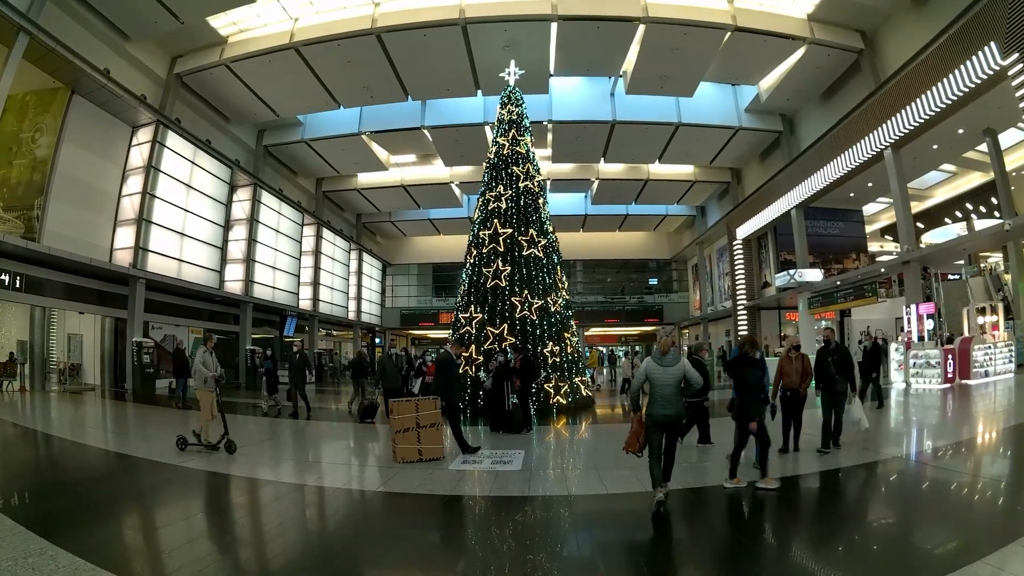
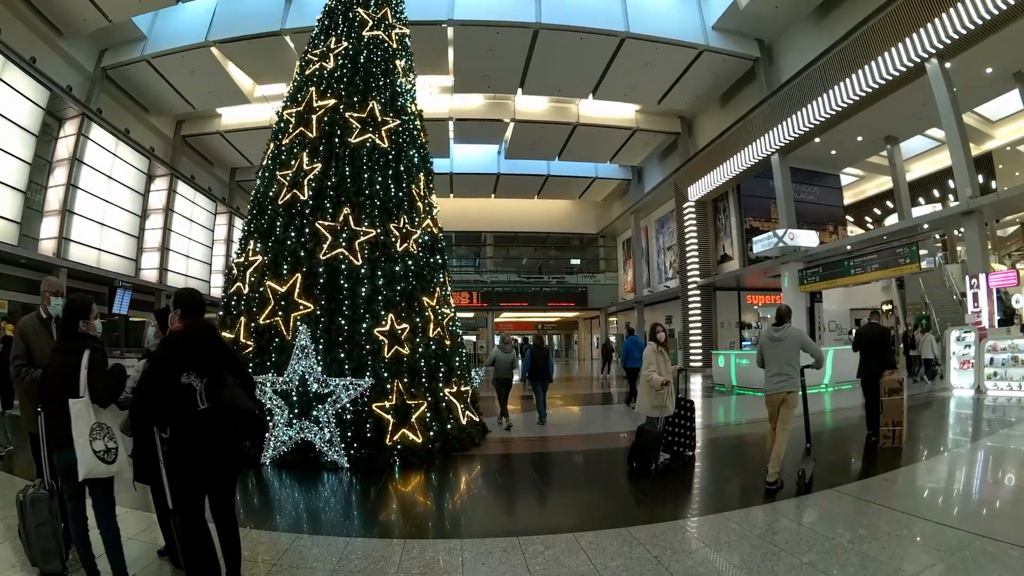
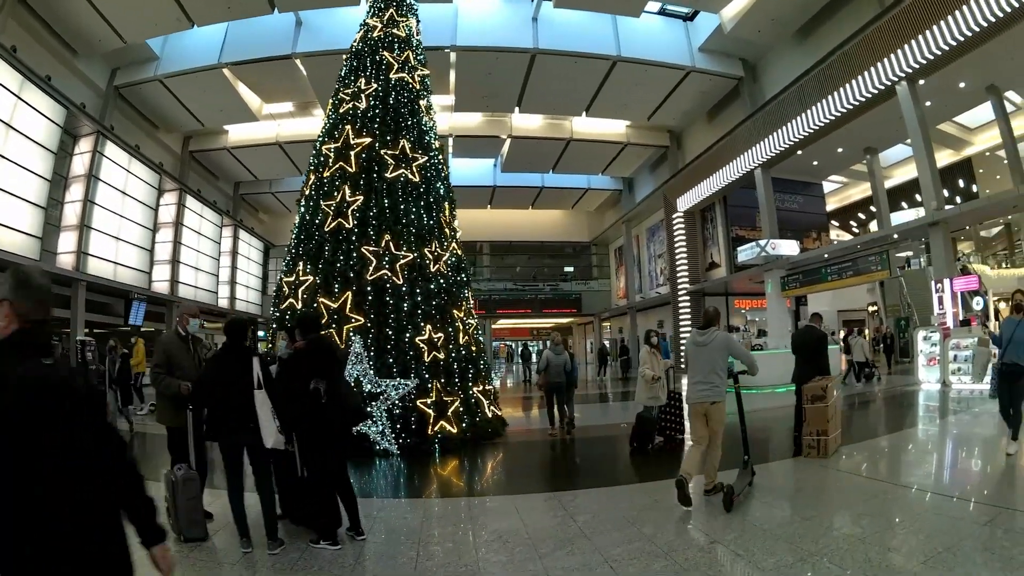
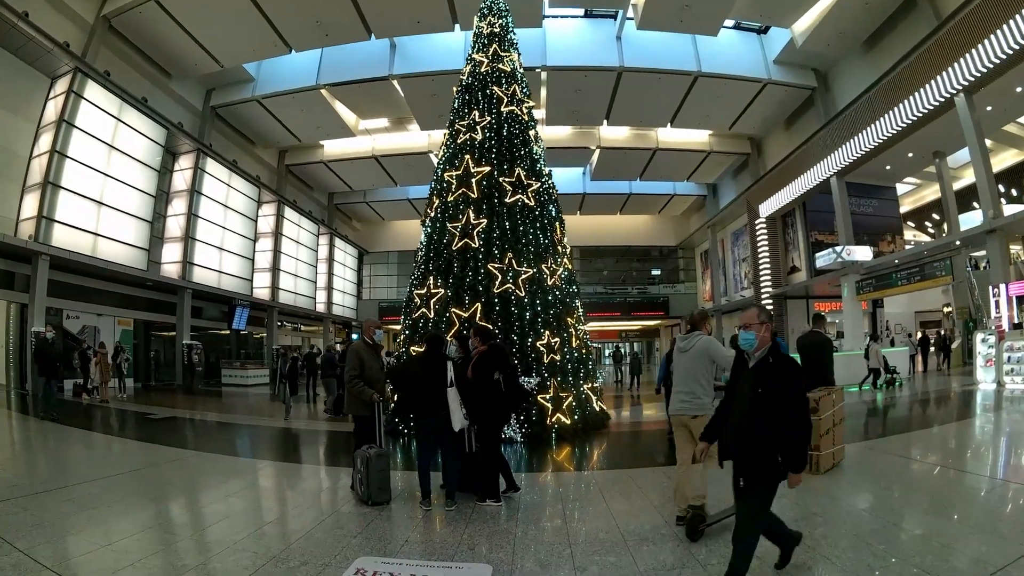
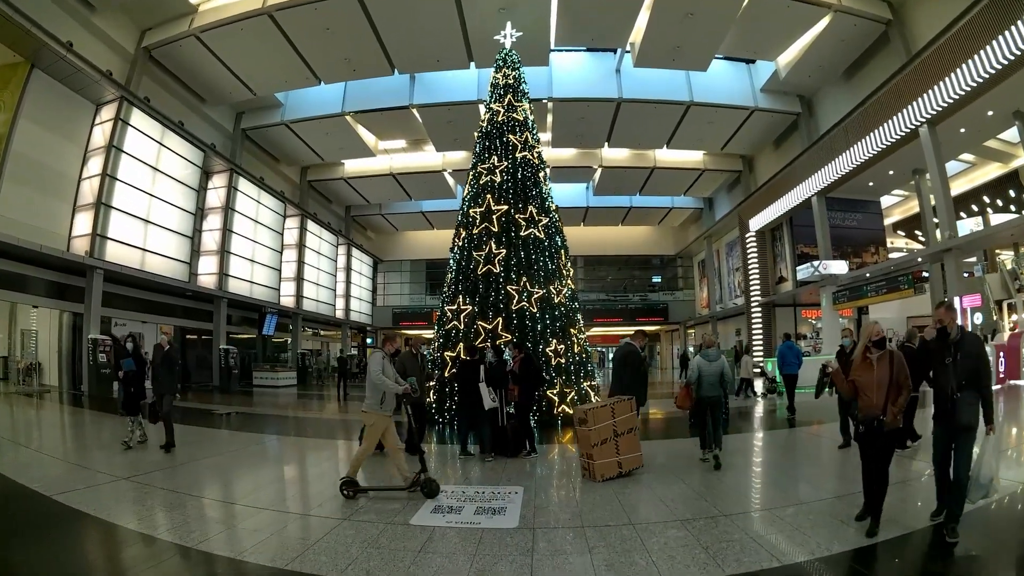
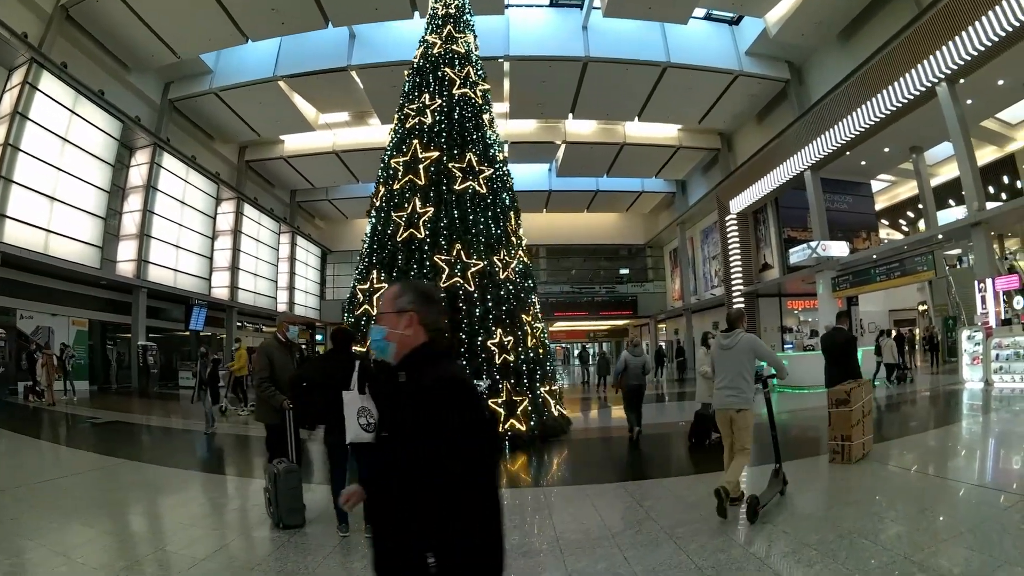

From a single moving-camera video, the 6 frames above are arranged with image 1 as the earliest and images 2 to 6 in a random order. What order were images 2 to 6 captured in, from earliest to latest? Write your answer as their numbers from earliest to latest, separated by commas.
5, 4, 6, 3, 2
